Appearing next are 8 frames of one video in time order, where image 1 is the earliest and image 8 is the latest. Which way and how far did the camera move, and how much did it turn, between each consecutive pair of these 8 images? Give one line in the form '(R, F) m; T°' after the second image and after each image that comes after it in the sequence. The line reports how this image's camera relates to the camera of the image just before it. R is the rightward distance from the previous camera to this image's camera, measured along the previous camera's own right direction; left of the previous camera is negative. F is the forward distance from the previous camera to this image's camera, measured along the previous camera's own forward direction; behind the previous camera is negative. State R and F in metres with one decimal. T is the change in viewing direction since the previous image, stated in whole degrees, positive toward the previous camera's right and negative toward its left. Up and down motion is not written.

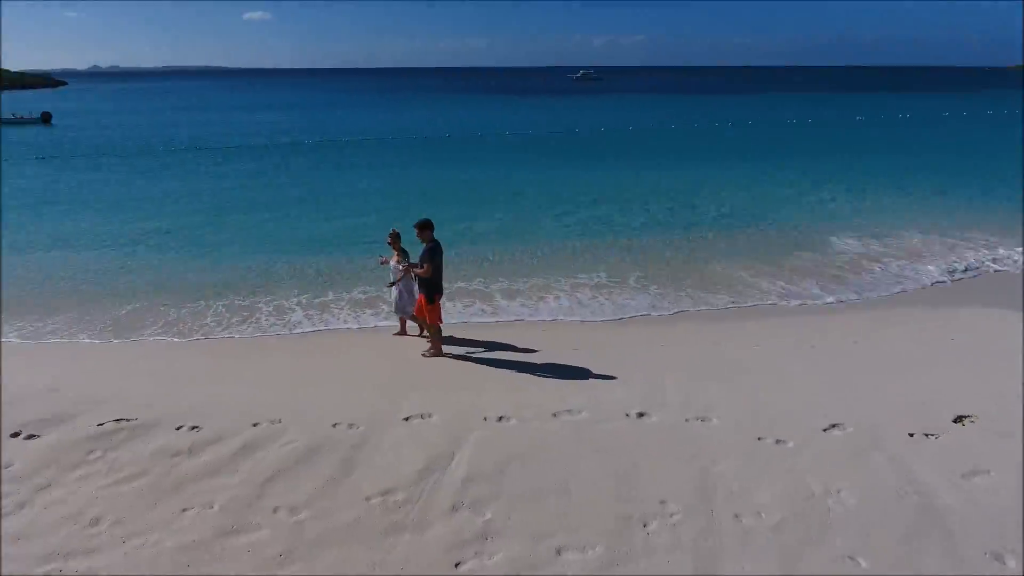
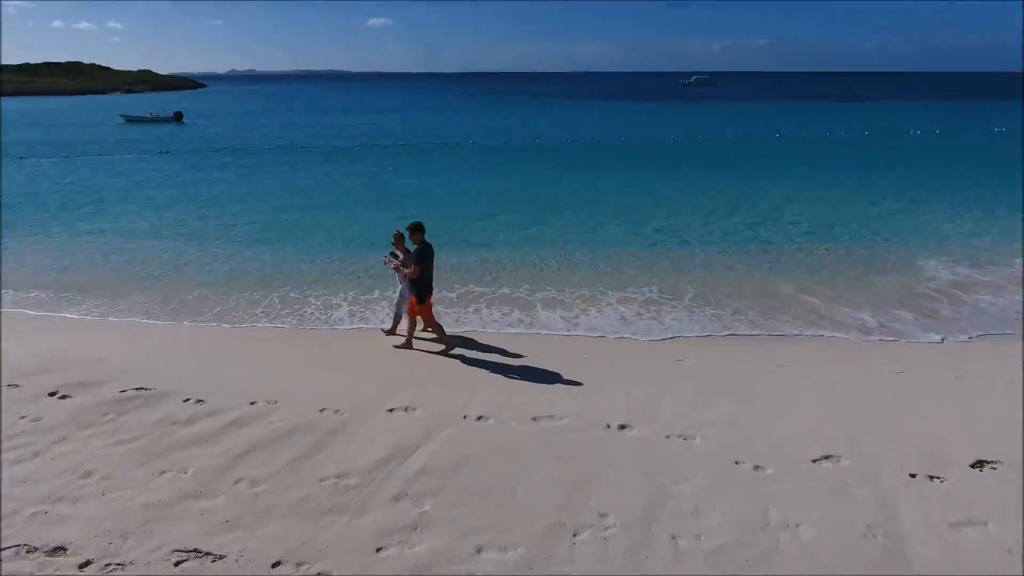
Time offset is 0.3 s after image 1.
(+0.7, 0.0) m; -8°
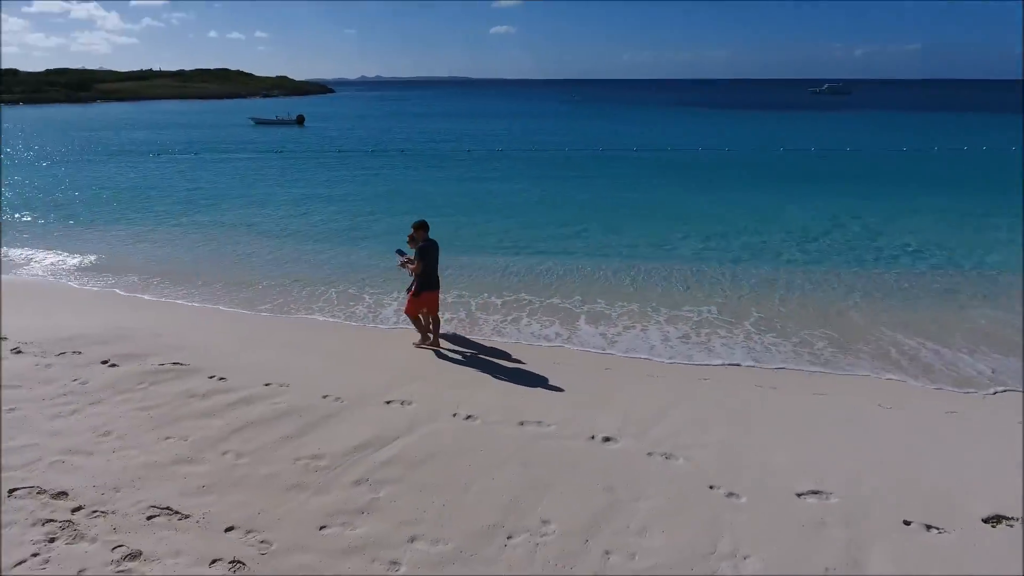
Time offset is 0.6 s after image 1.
(+0.7, 0.0) m; -9°
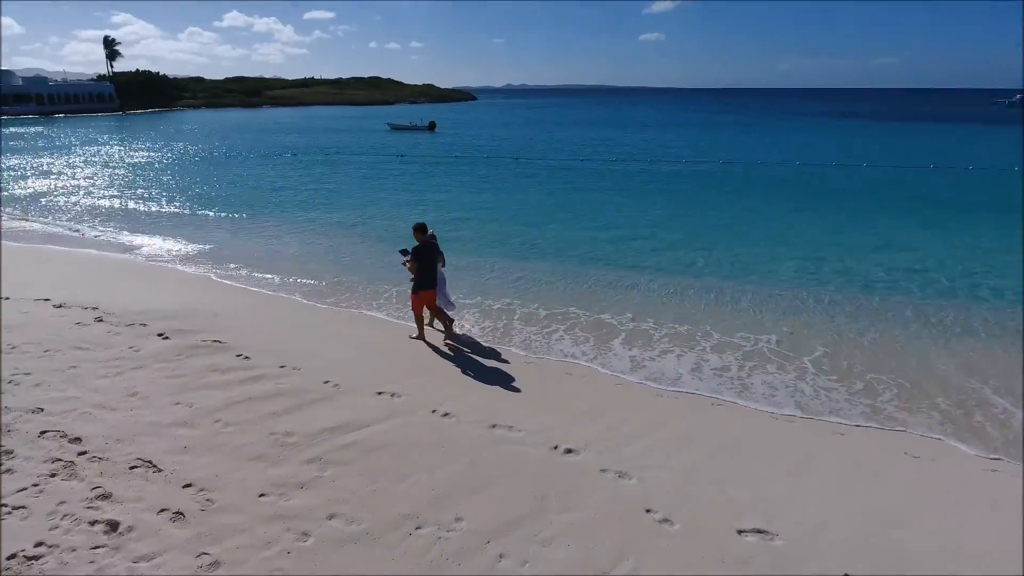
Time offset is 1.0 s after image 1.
(+0.9, 0.0) m; -11°
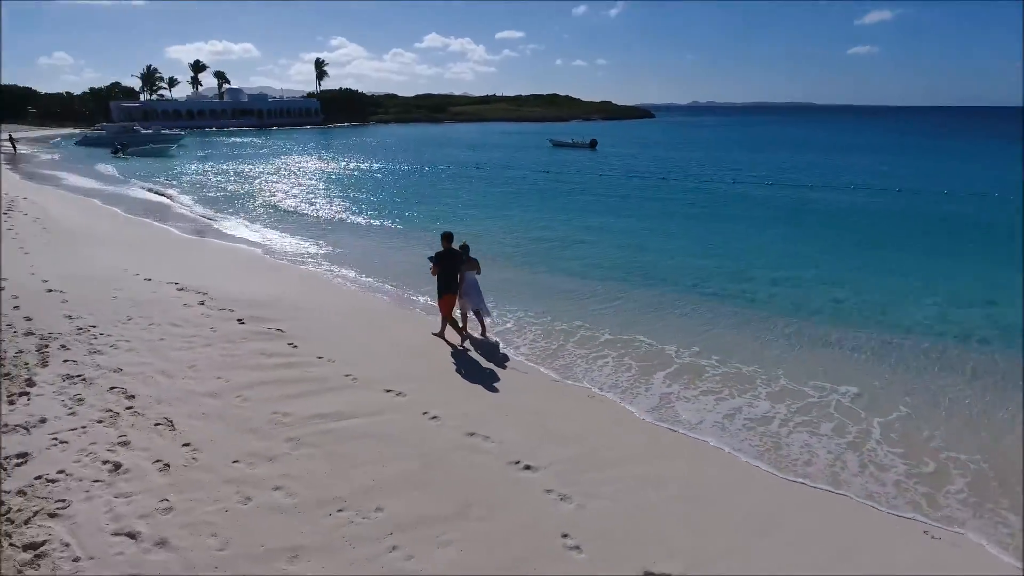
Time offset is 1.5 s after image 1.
(+1.1, 0.0) m; -14°
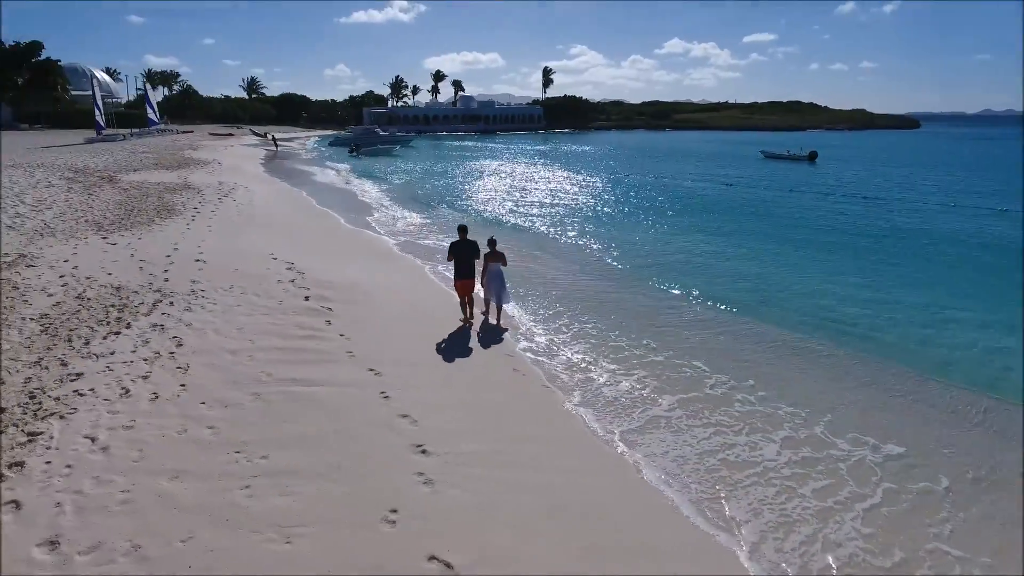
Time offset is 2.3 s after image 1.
(+1.9, 0.0) m; -18°
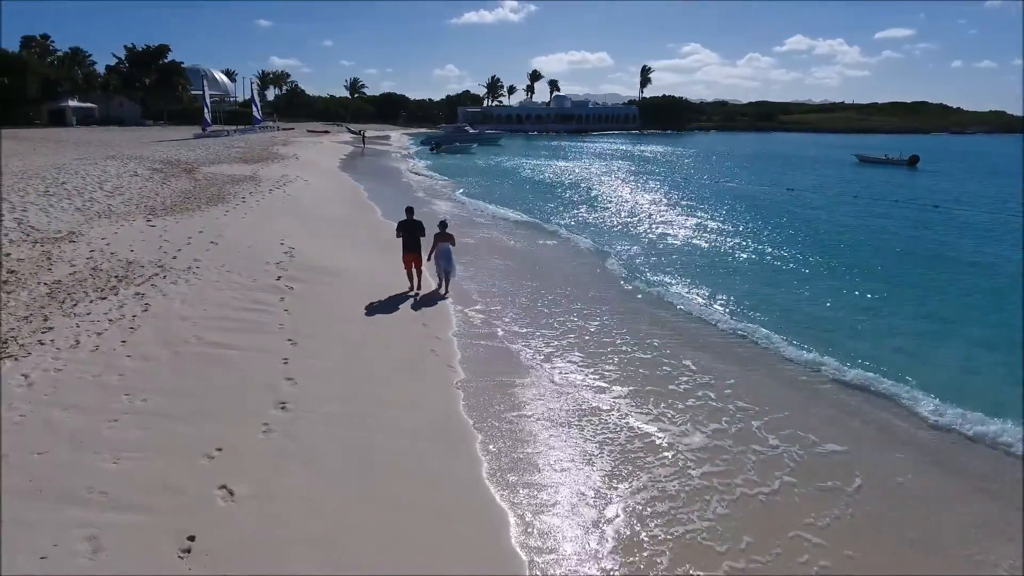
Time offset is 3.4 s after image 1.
(+1.8, -0.3) m; -8°
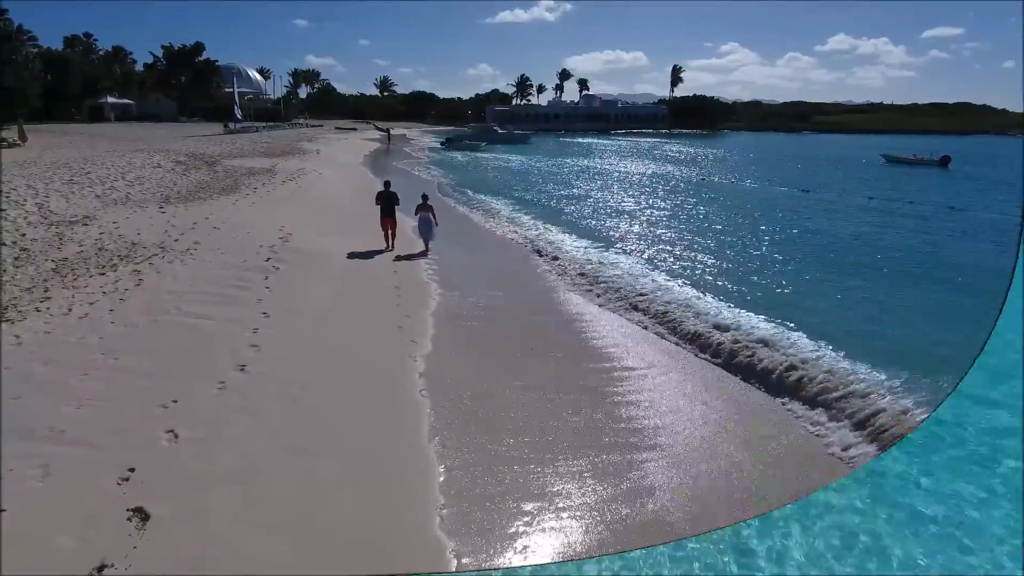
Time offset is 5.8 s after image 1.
(+0.7, -0.3) m; -3°
